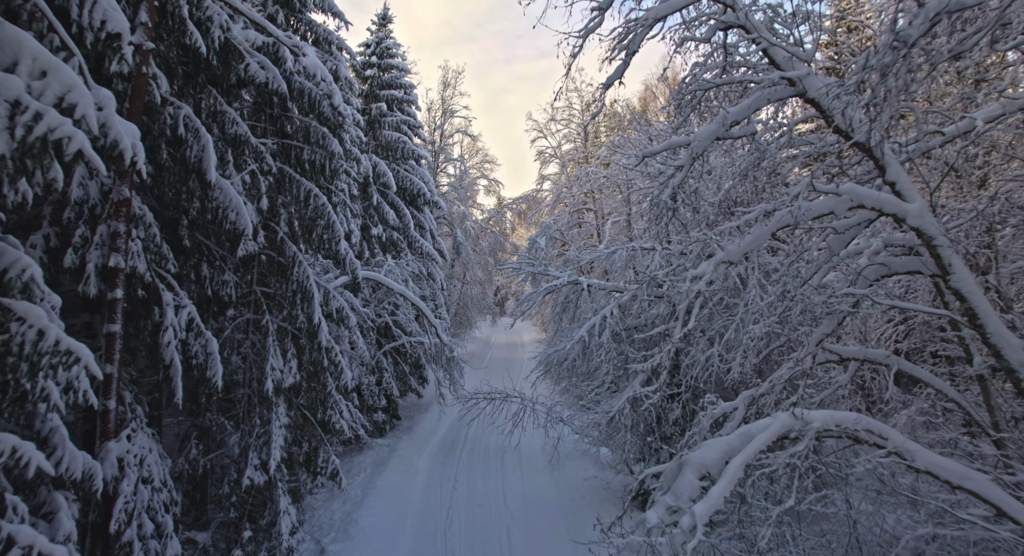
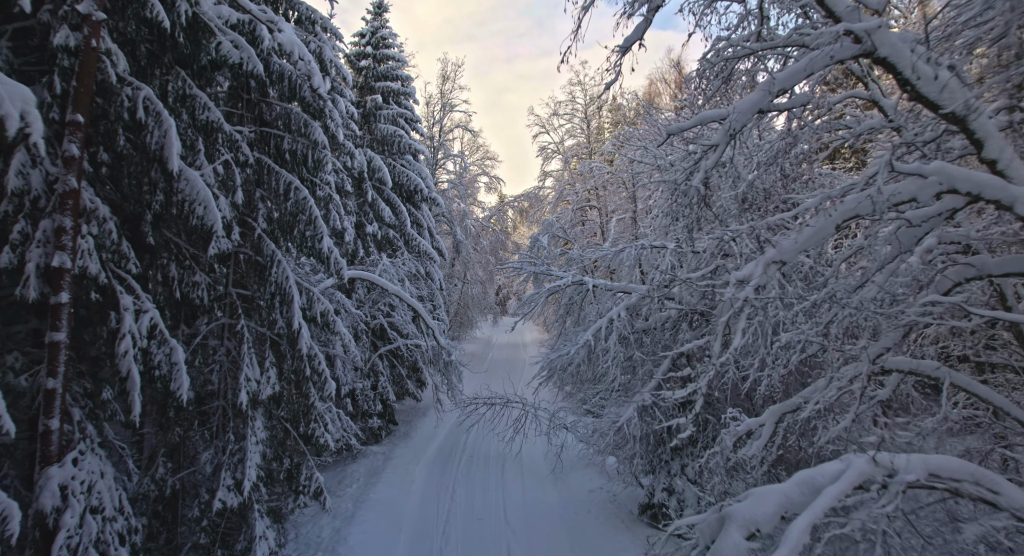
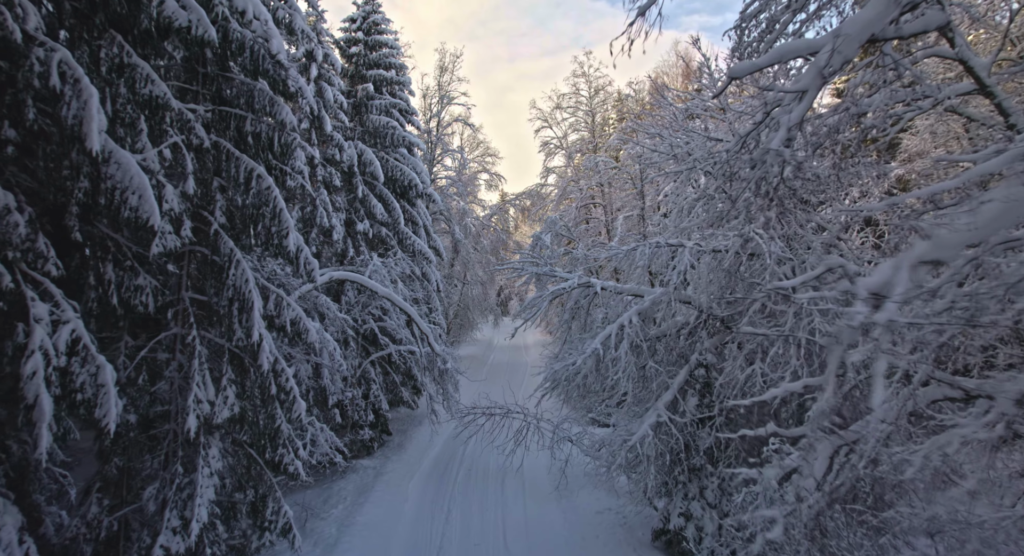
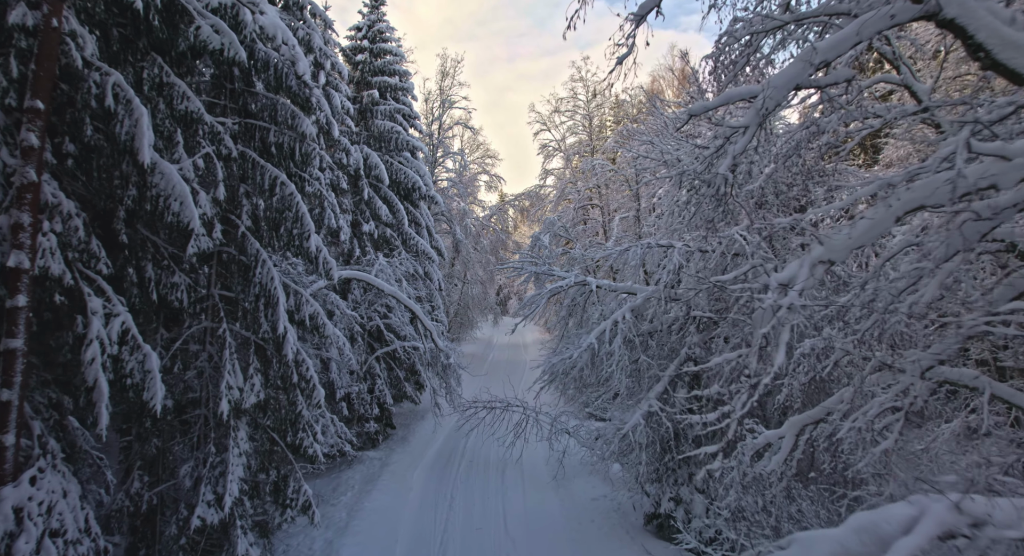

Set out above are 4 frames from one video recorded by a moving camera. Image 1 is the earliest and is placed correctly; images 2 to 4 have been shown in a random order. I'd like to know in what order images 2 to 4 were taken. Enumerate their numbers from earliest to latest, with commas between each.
2, 4, 3
